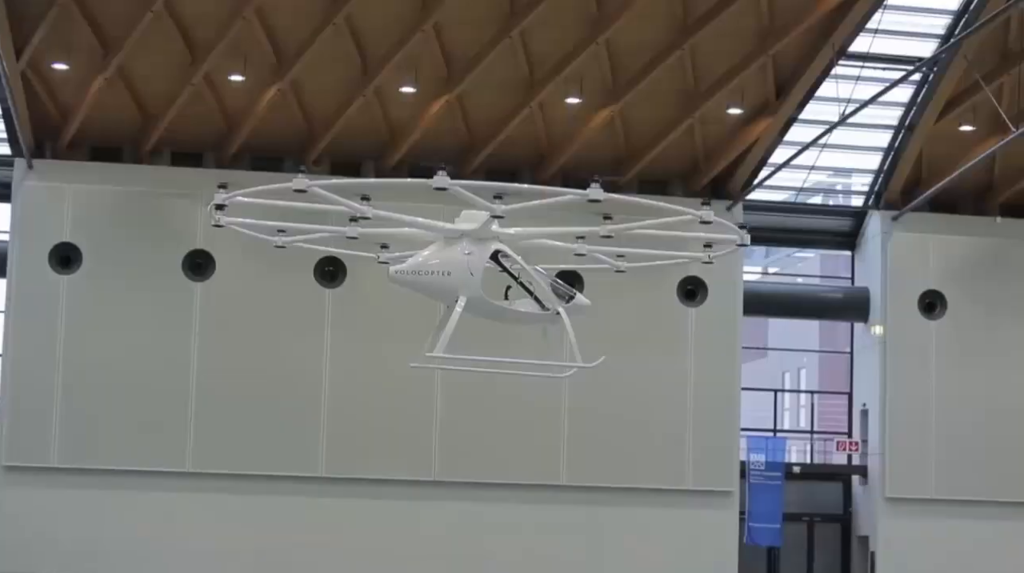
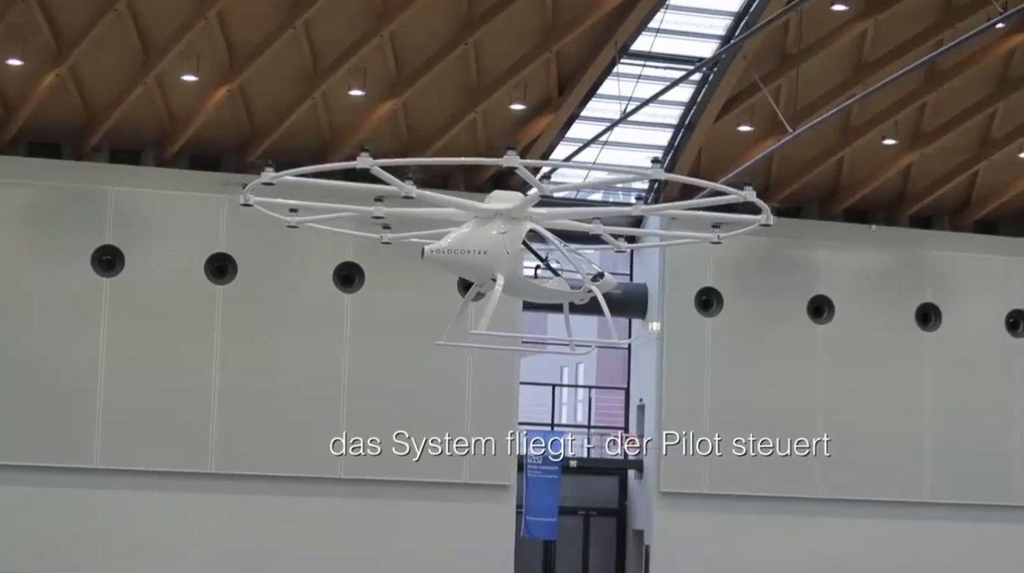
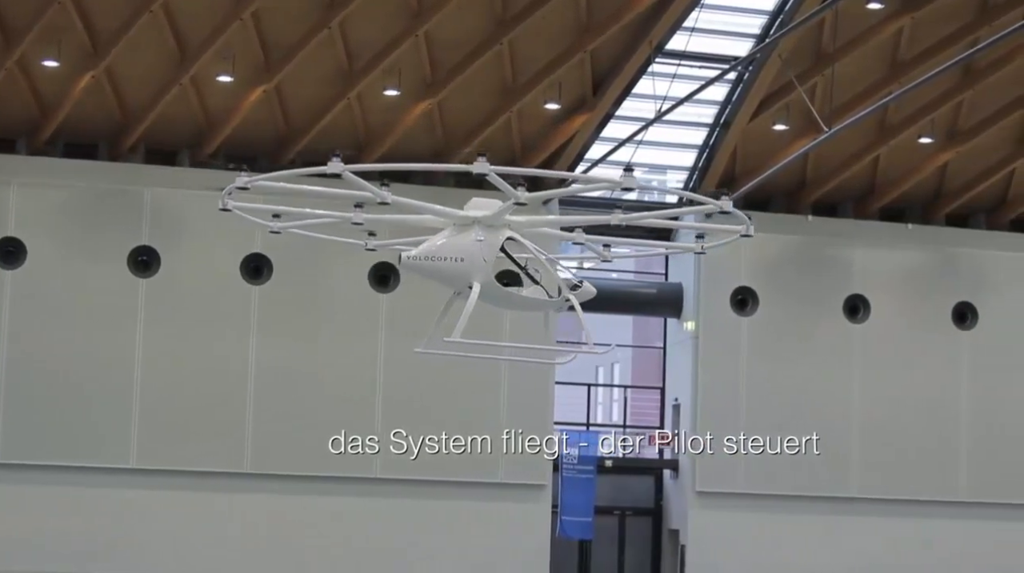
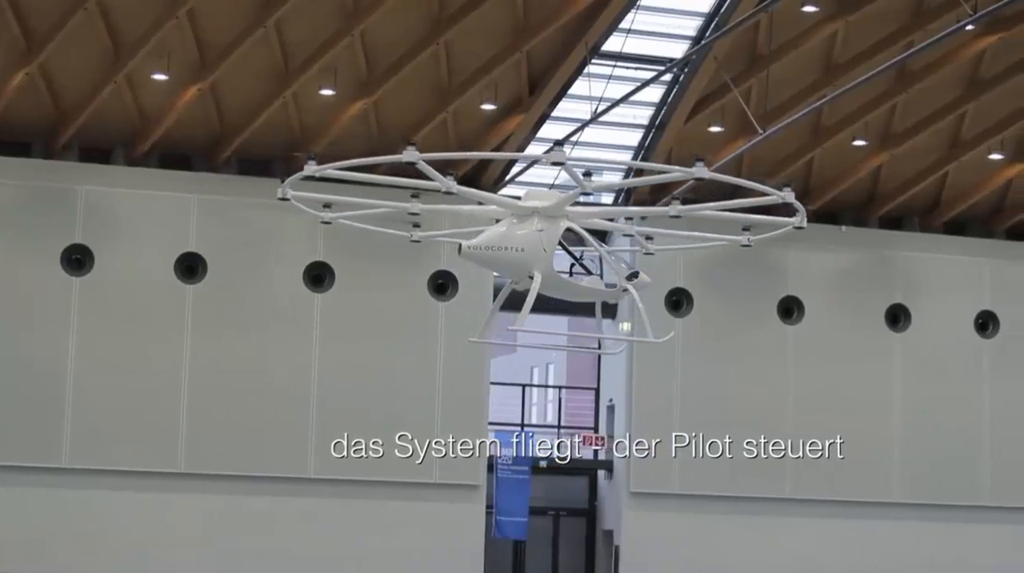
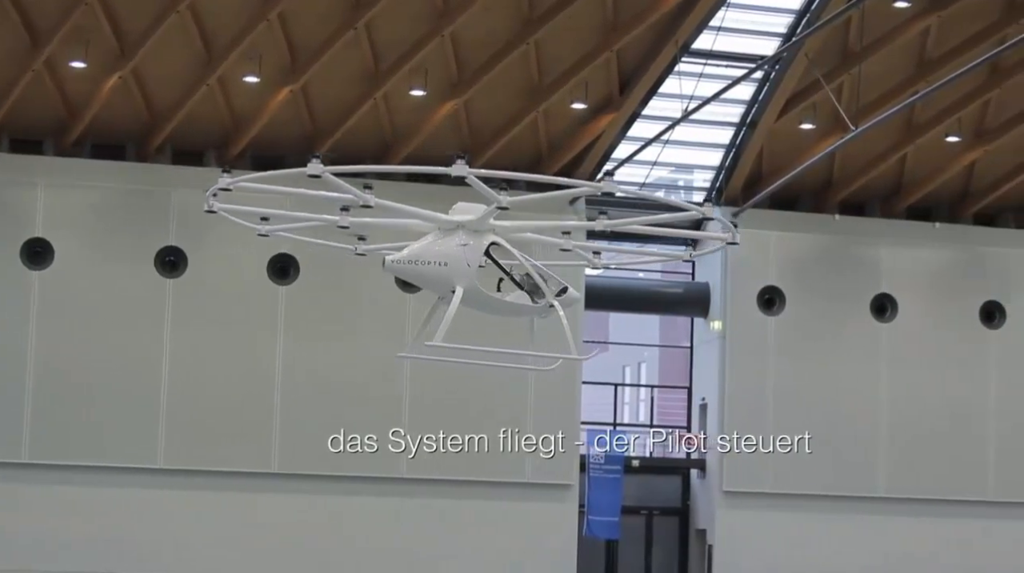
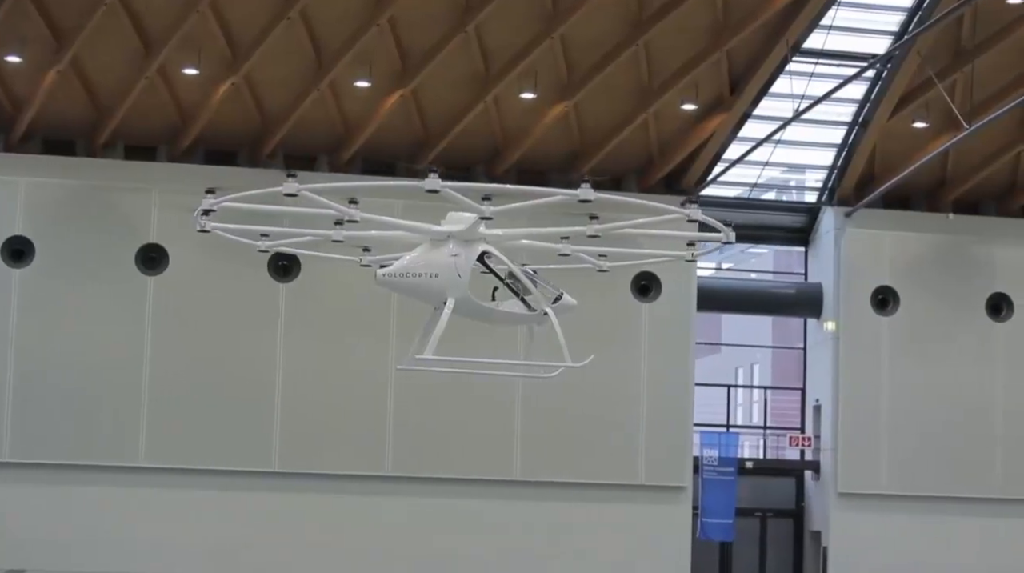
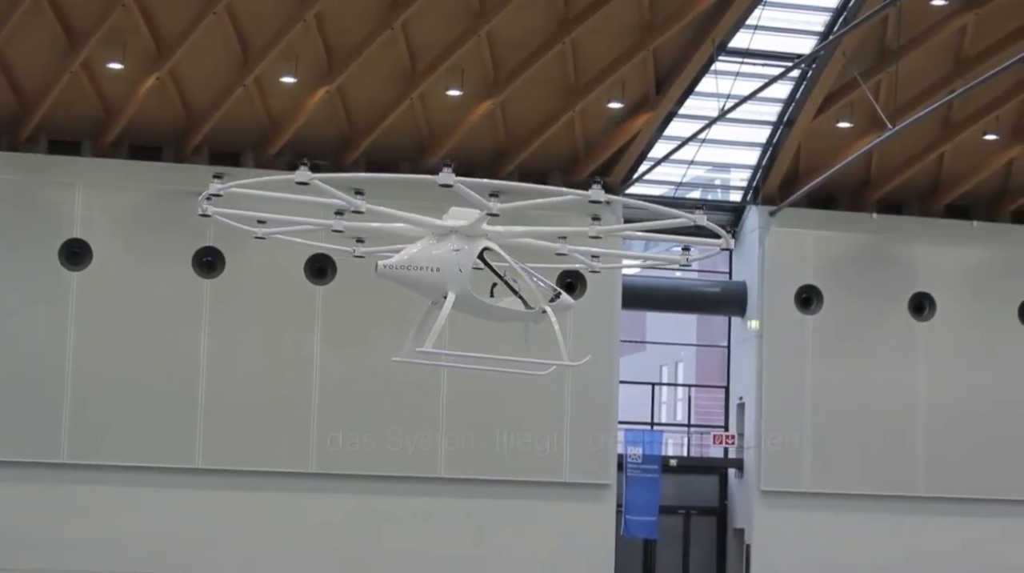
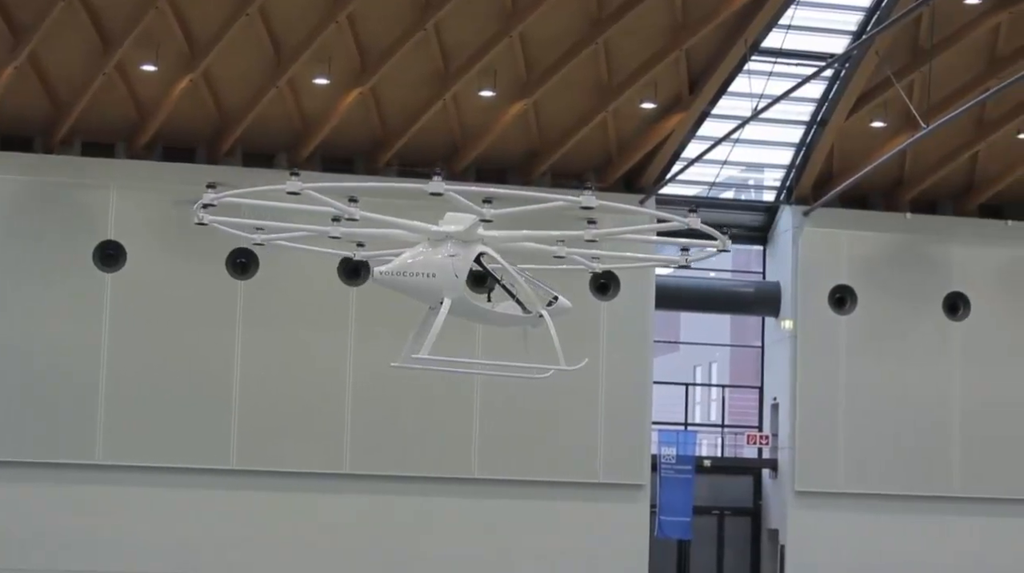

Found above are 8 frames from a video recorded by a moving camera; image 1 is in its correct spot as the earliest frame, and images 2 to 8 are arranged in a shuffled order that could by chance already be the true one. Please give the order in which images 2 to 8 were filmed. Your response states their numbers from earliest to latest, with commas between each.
6, 8, 7, 5, 3, 2, 4
